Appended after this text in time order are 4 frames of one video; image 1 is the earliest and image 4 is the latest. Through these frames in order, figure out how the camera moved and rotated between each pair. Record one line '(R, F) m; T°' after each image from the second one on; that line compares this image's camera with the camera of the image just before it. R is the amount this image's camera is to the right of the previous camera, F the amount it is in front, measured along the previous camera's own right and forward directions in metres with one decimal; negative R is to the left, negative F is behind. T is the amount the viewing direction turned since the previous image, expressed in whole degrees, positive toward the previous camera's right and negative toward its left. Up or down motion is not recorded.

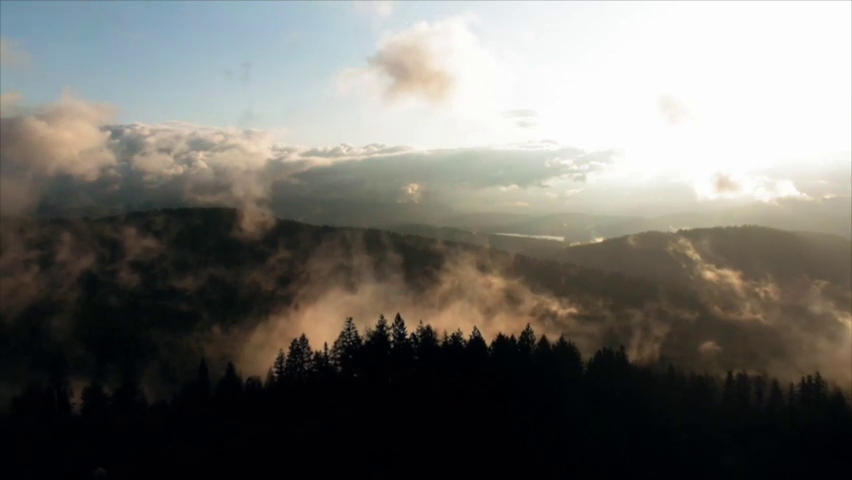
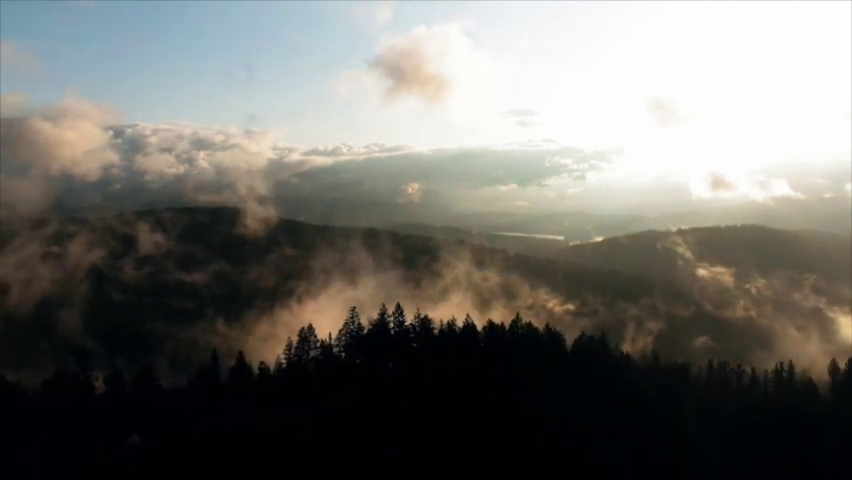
(+0.1, -2.3) m; 0°
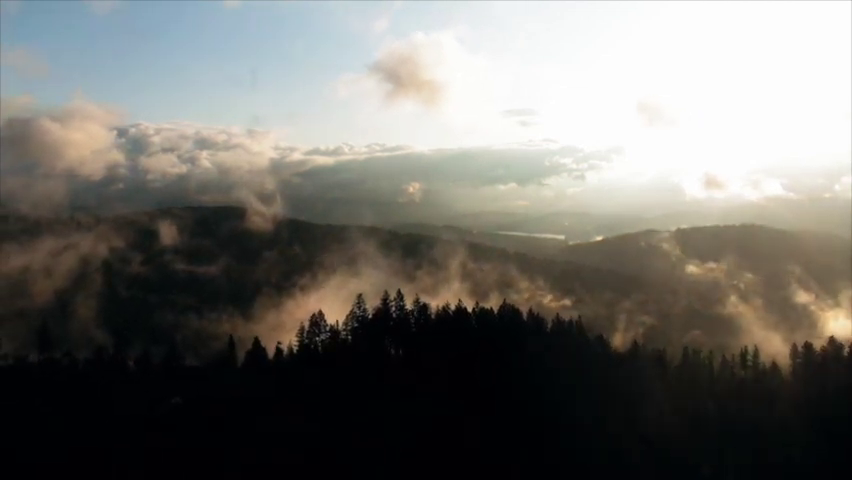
(+0.1, -3.7) m; 0°
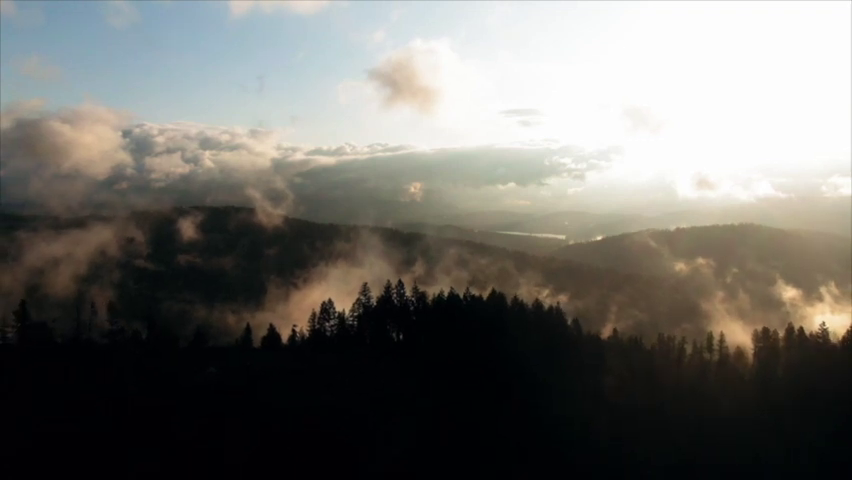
(+0.2, -4.5) m; 0°
